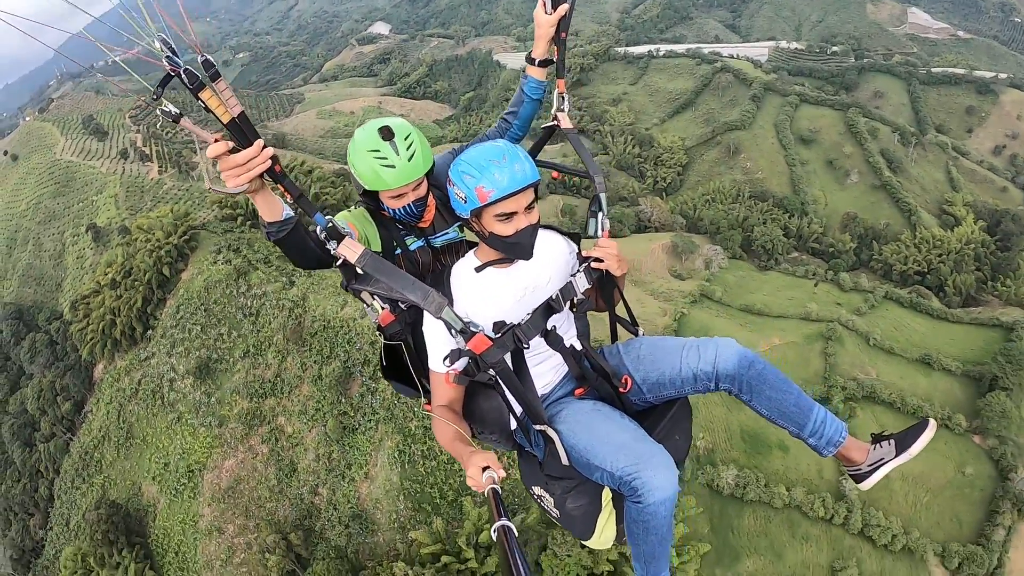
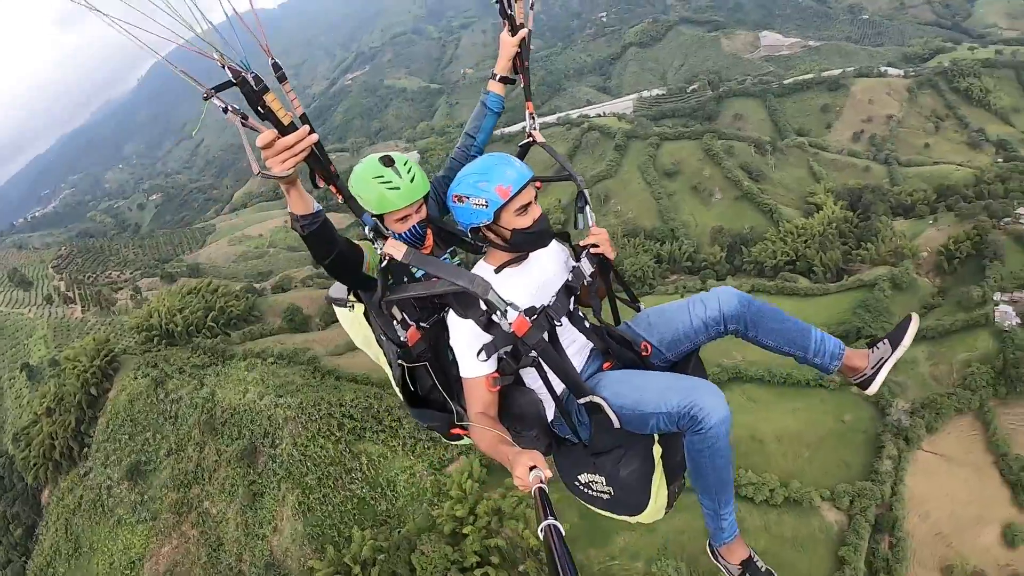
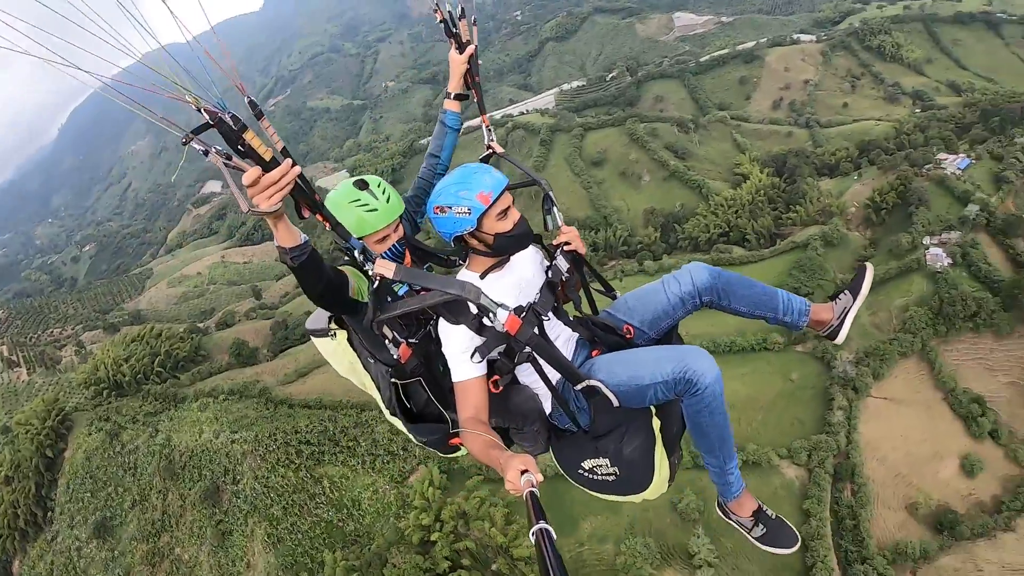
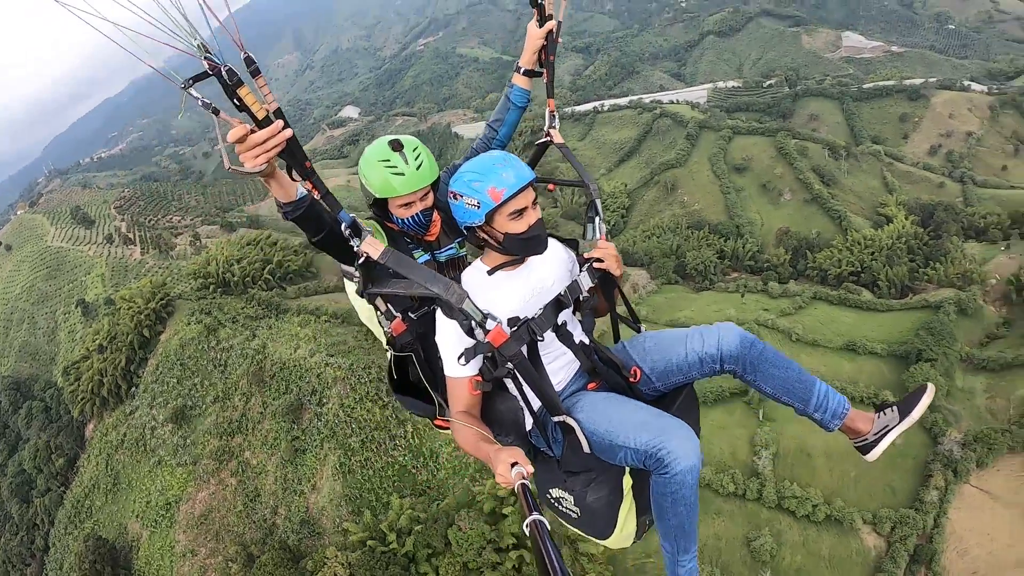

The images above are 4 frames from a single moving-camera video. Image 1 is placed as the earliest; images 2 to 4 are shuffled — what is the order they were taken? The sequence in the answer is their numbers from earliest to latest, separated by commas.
4, 2, 3
